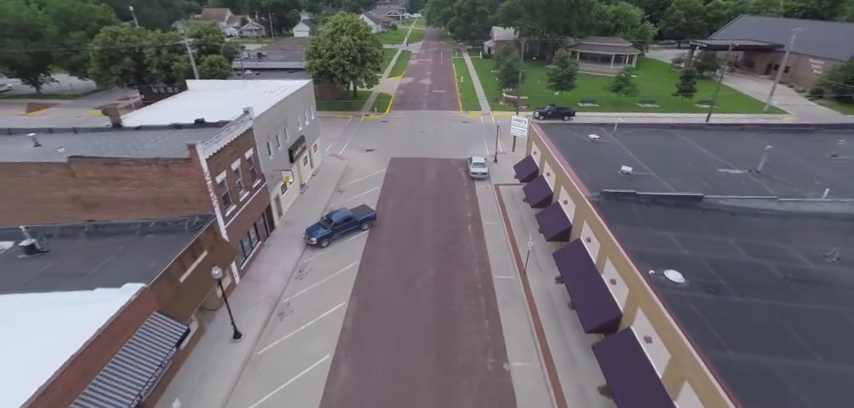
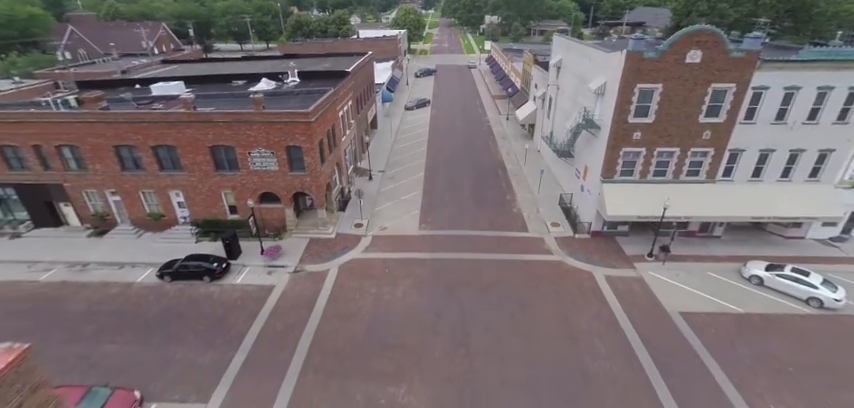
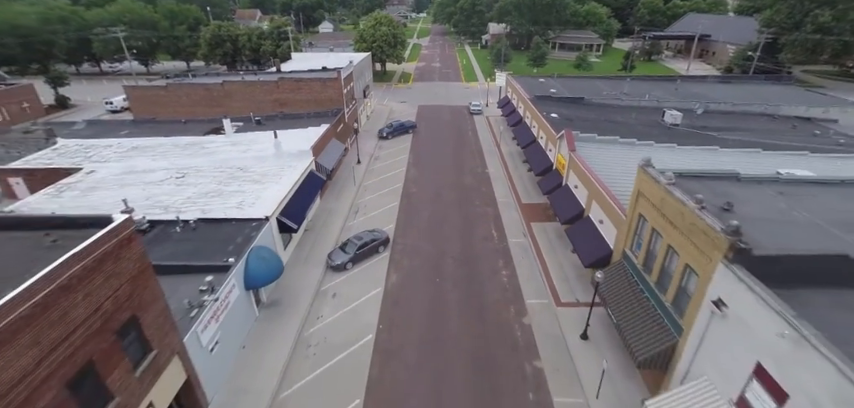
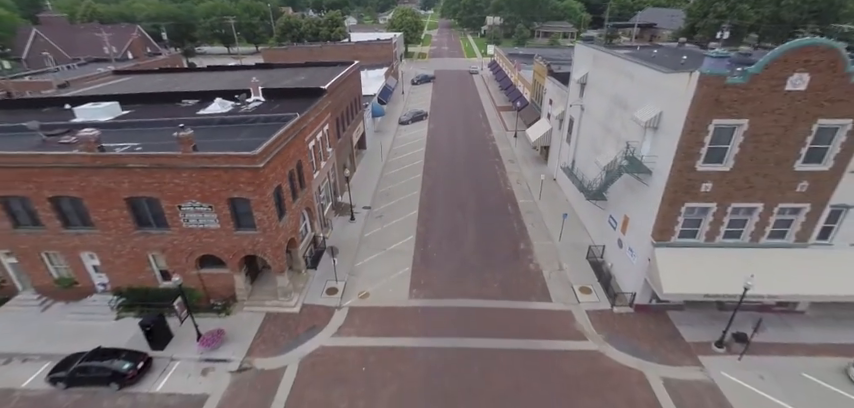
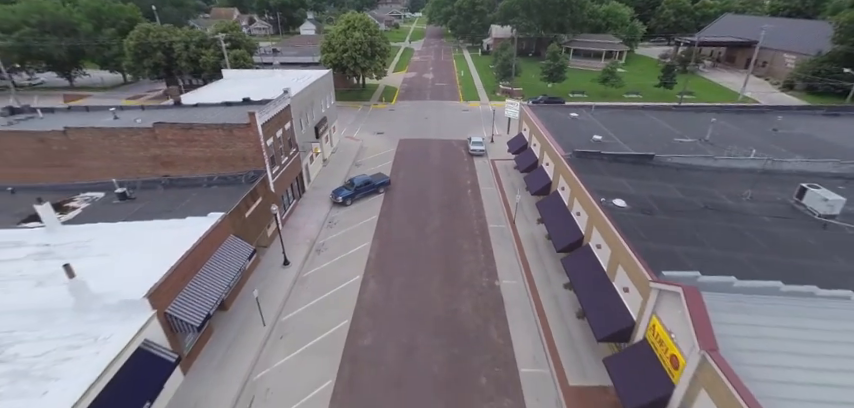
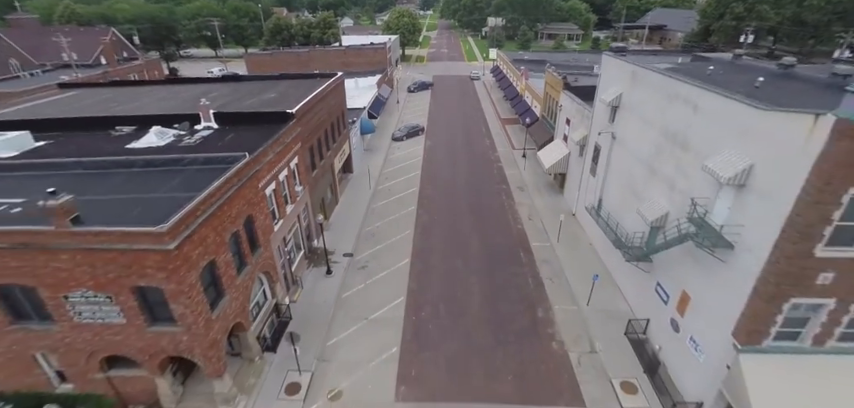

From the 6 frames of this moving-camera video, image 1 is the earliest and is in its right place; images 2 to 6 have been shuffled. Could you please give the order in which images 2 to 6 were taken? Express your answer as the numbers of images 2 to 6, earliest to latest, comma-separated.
5, 3, 6, 4, 2
